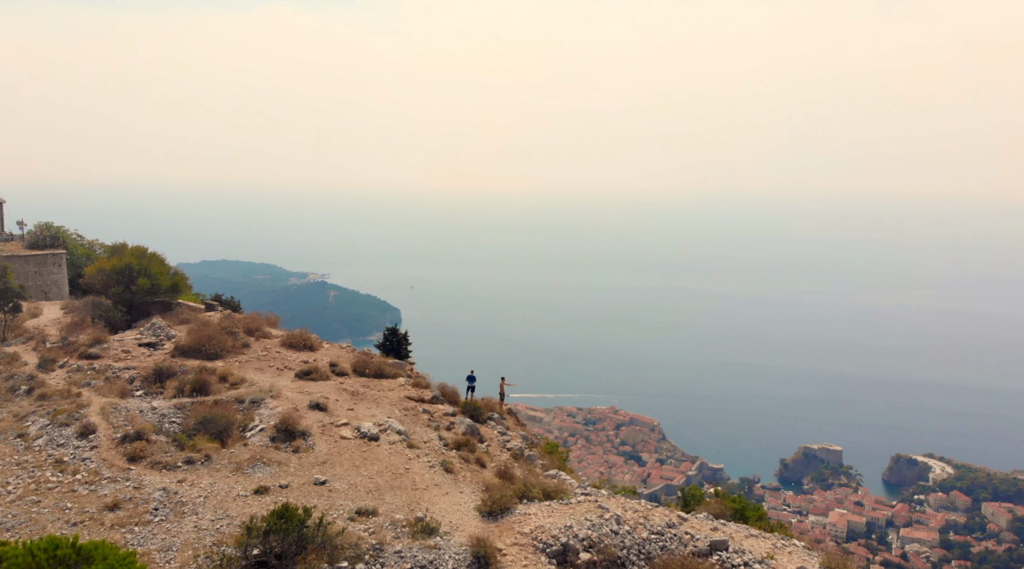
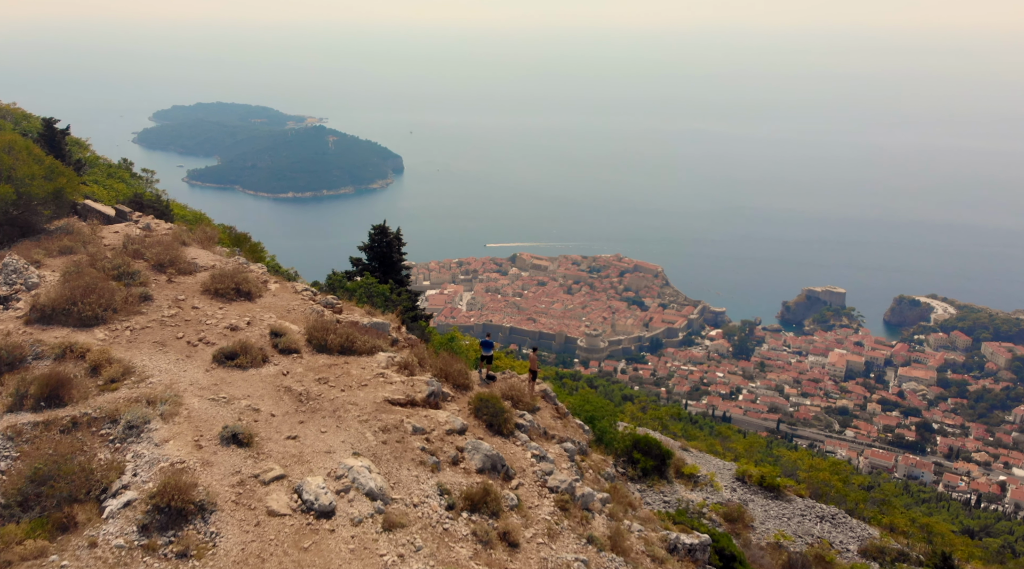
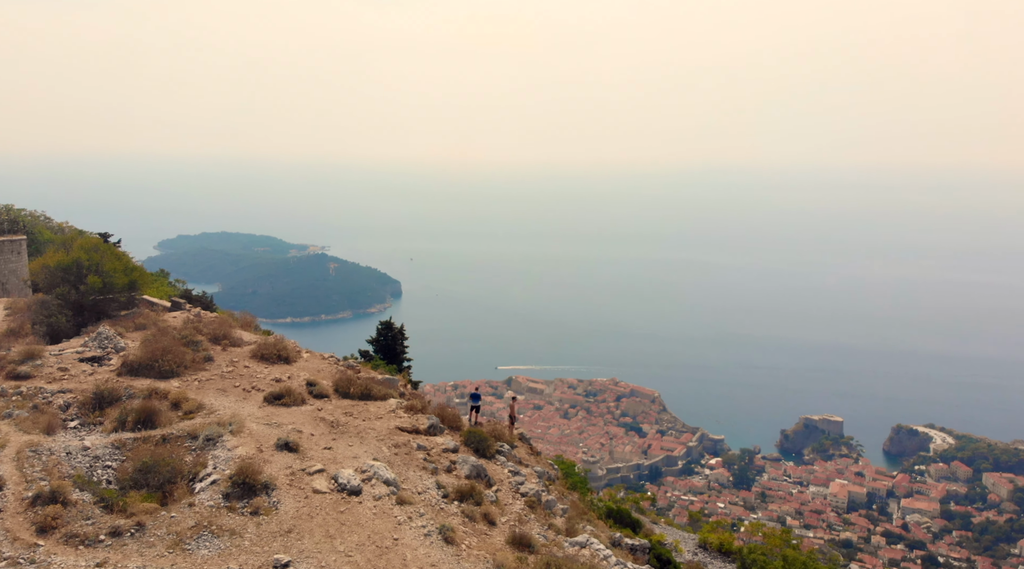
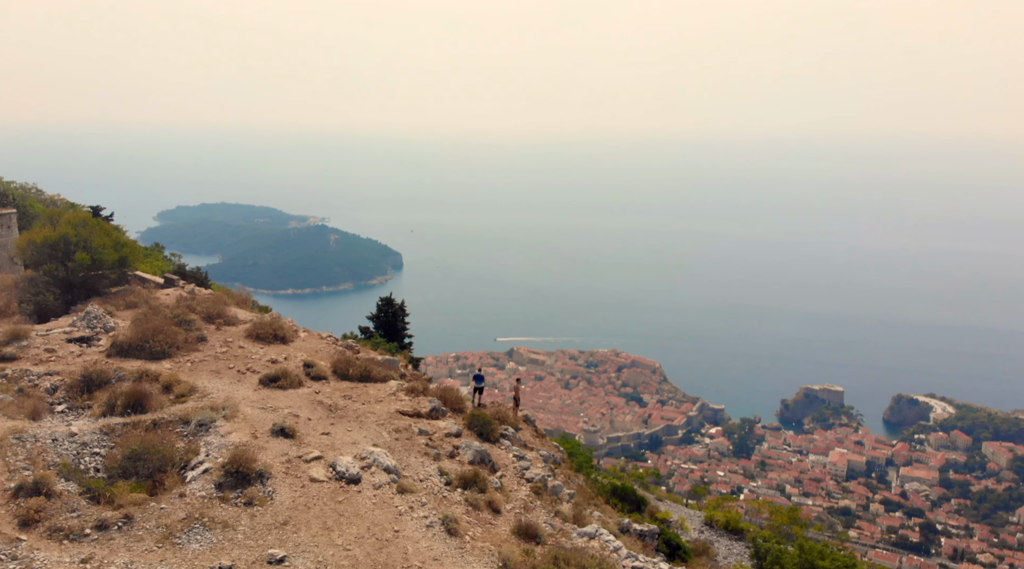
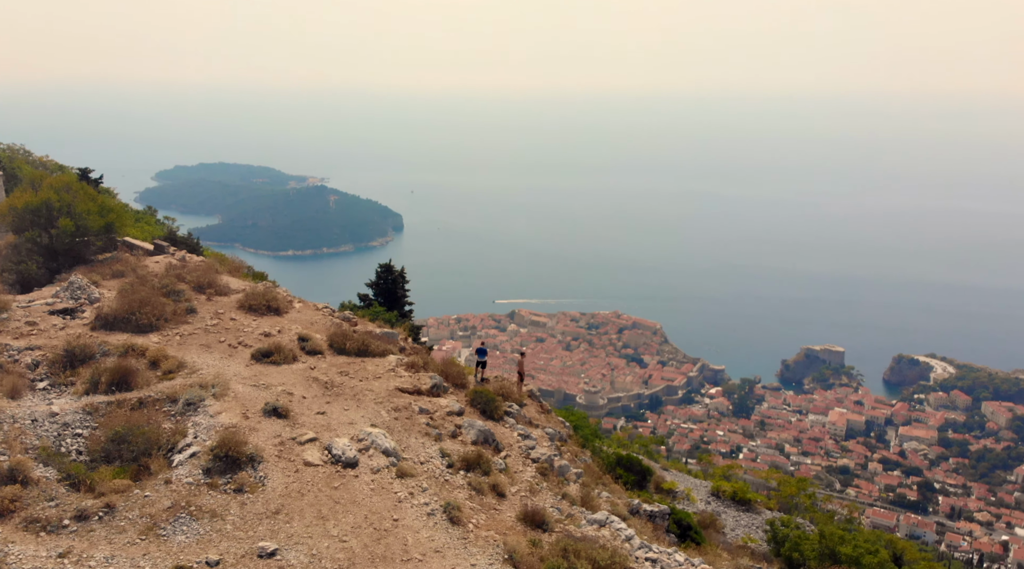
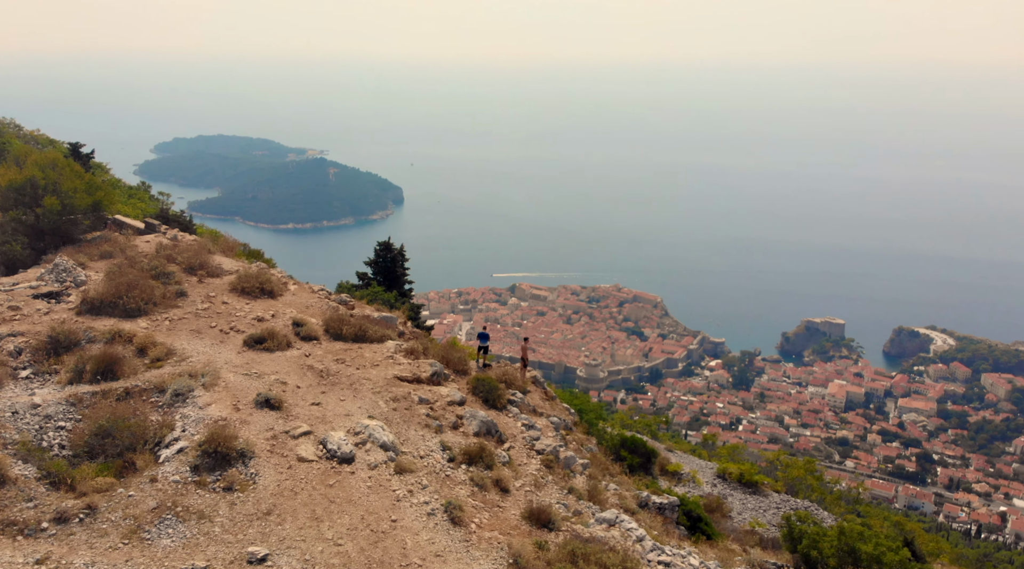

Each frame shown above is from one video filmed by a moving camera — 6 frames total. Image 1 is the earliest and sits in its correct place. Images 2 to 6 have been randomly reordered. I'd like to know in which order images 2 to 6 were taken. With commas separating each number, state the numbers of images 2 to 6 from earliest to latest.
3, 4, 5, 6, 2
